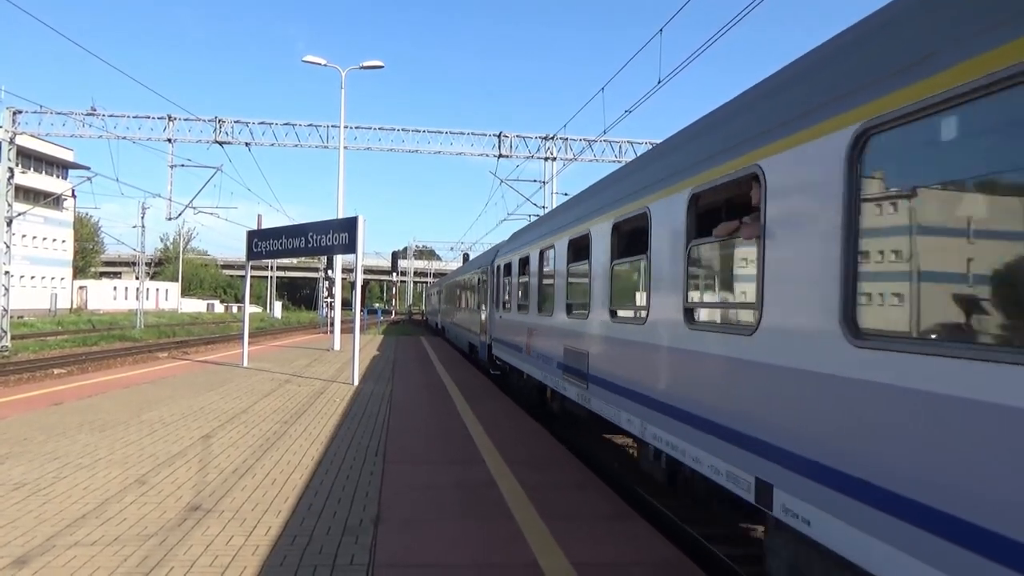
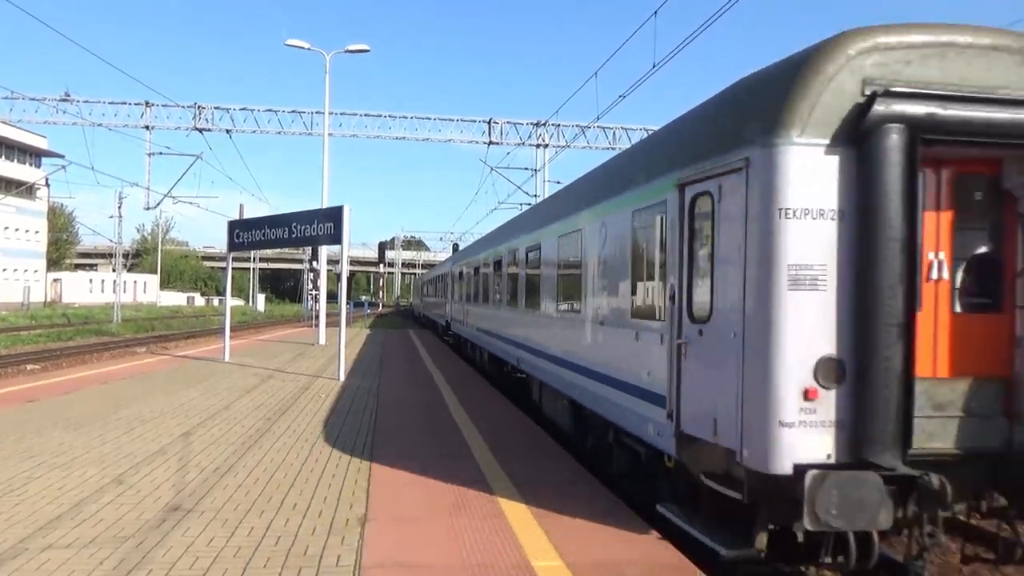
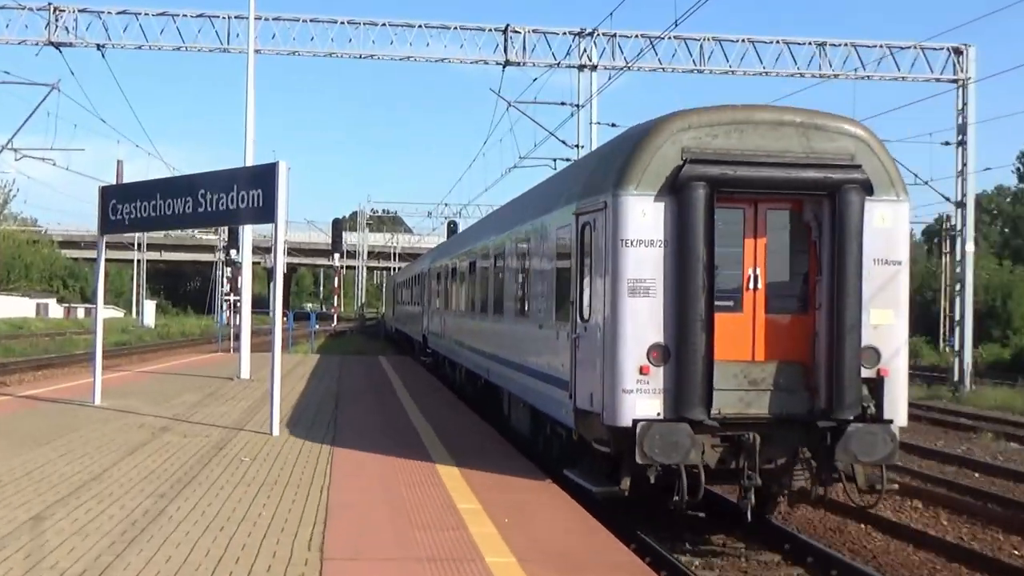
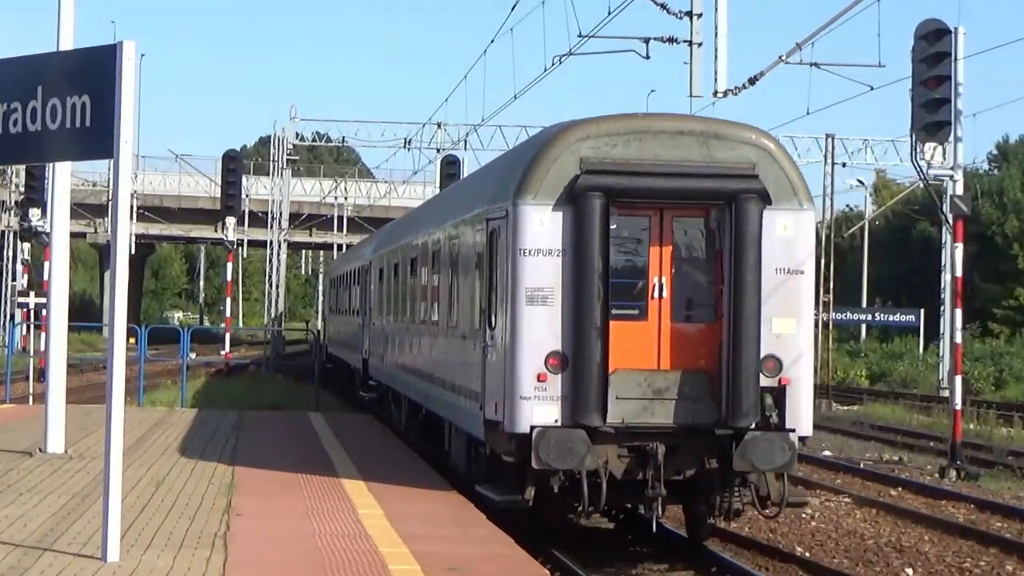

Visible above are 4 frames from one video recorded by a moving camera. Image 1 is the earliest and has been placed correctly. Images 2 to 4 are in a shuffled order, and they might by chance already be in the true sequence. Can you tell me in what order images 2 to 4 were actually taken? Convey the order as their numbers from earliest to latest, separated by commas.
2, 3, 4
